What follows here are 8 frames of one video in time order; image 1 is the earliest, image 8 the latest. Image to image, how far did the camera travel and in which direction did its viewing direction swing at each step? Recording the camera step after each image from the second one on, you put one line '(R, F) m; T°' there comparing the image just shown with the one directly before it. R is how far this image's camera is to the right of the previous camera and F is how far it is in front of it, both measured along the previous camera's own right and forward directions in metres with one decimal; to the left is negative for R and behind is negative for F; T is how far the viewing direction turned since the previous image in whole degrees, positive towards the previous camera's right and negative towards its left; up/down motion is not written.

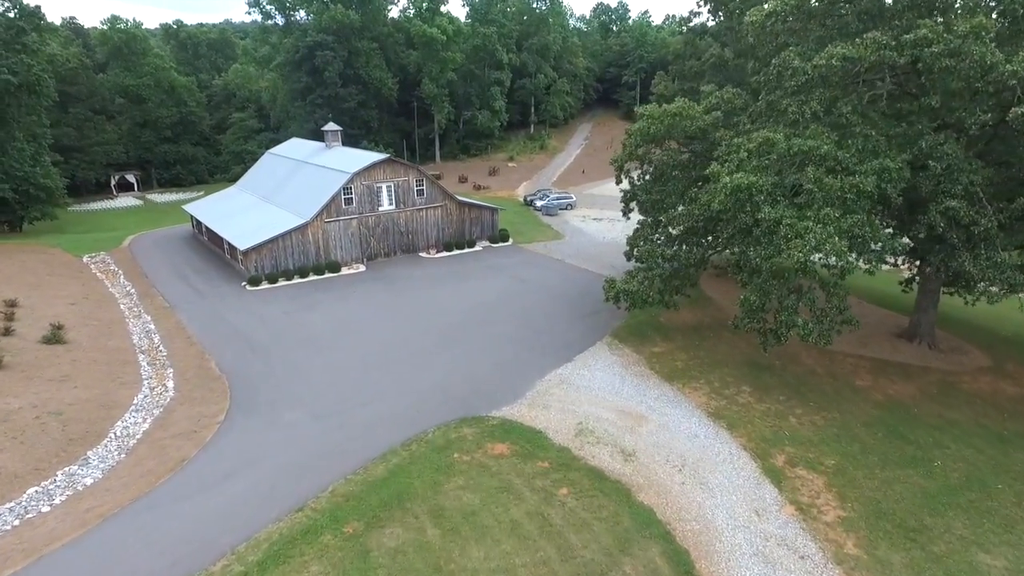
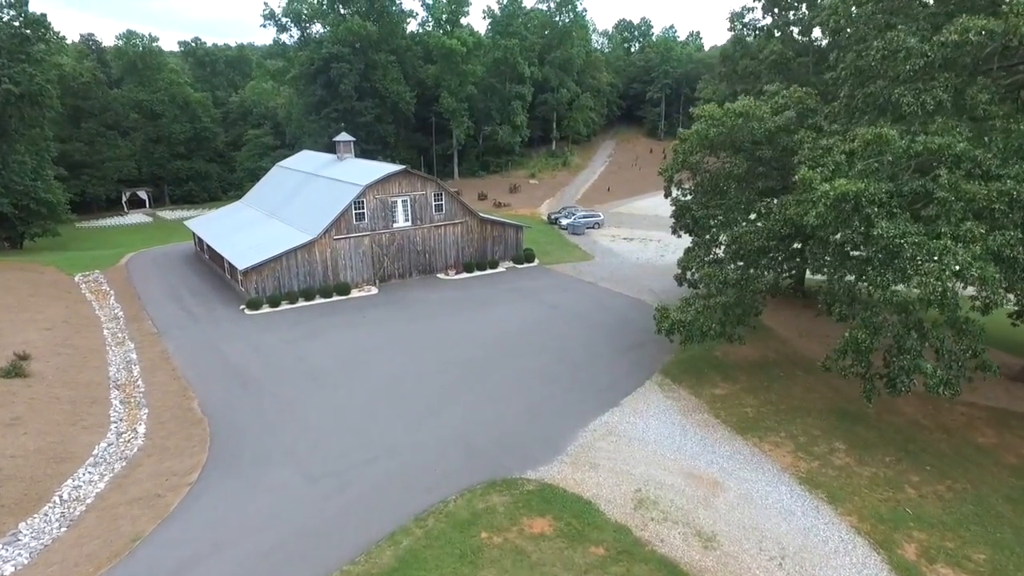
(-0.7, +3.5) m; -1°
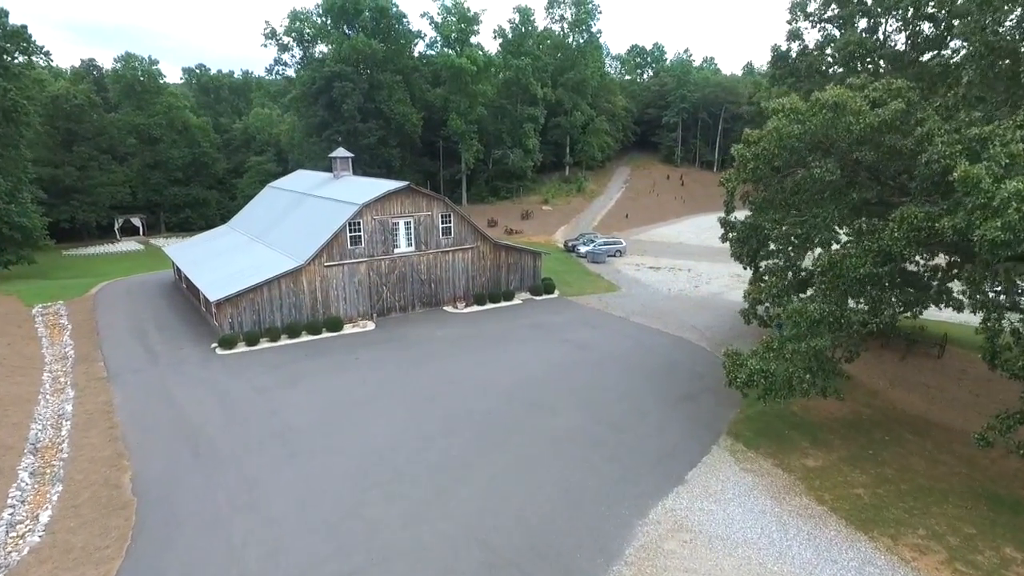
(-0.6, +4.4) m; -1°
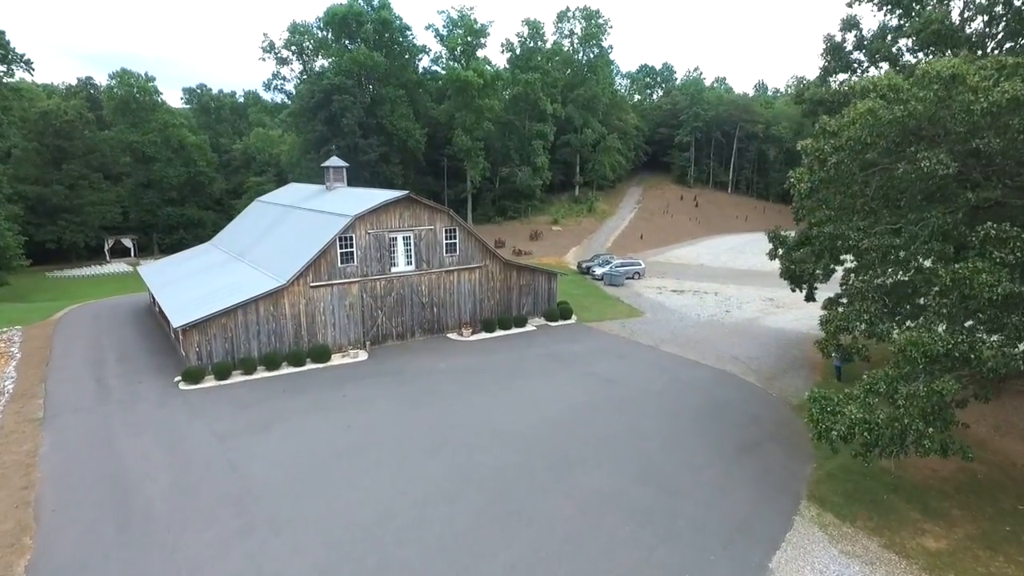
(-0.4, +3.5) m; 0°
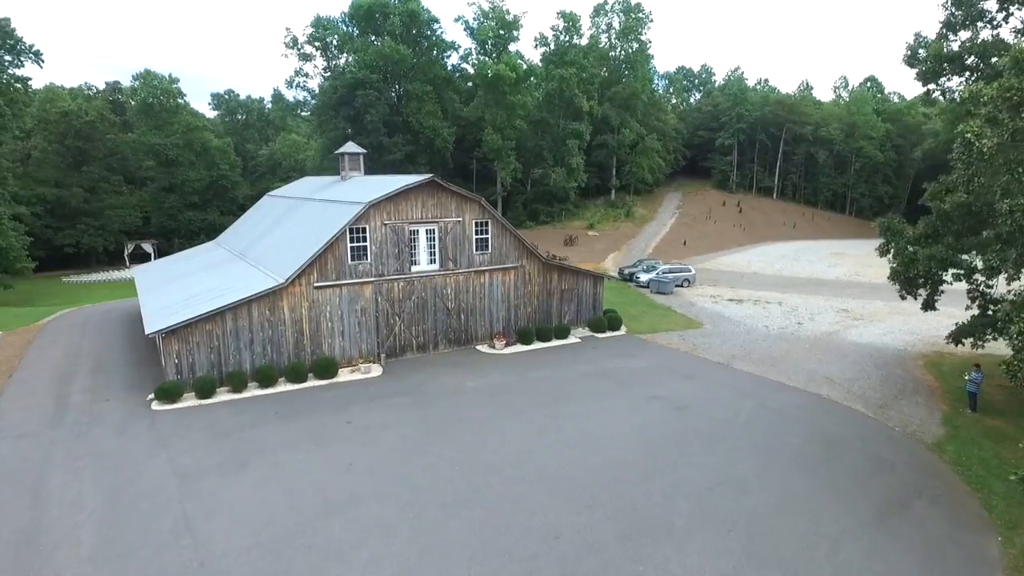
(-0.6, +3.9) m; -3°
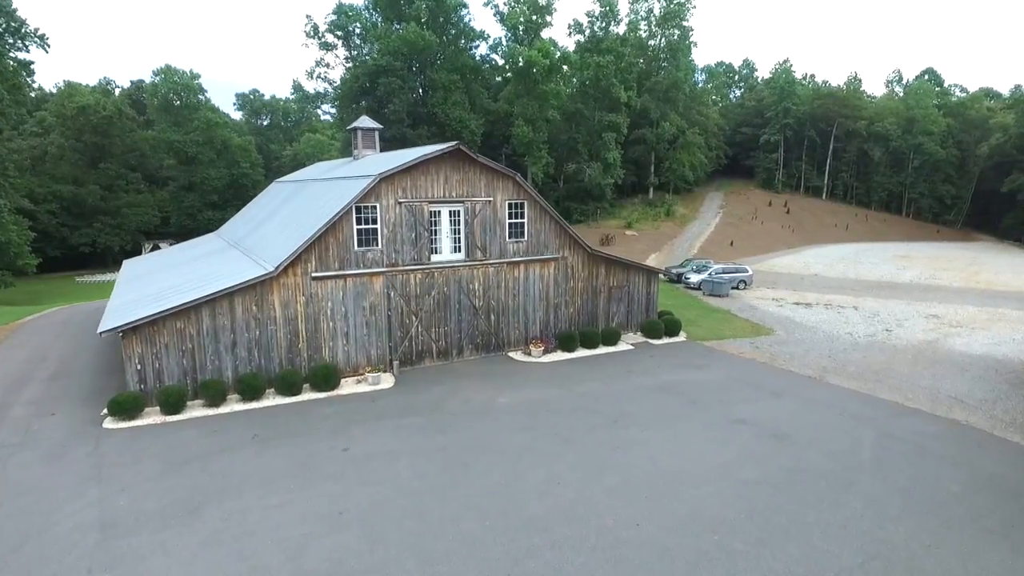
(-0.4, +3.7) m; -3°
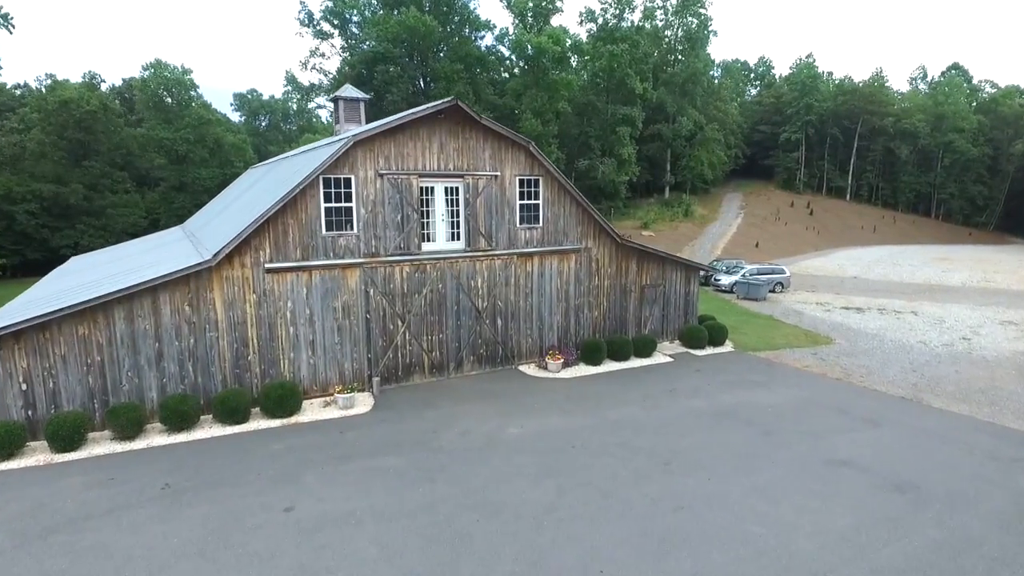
(-0.2, +3.6) m; -1°
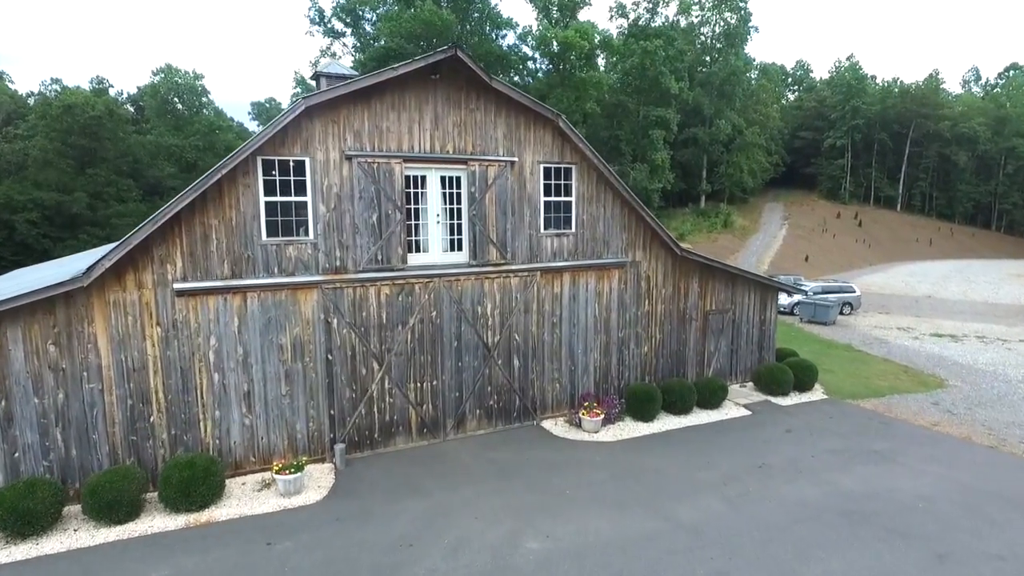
(0.0, +3.9) m; -2°
